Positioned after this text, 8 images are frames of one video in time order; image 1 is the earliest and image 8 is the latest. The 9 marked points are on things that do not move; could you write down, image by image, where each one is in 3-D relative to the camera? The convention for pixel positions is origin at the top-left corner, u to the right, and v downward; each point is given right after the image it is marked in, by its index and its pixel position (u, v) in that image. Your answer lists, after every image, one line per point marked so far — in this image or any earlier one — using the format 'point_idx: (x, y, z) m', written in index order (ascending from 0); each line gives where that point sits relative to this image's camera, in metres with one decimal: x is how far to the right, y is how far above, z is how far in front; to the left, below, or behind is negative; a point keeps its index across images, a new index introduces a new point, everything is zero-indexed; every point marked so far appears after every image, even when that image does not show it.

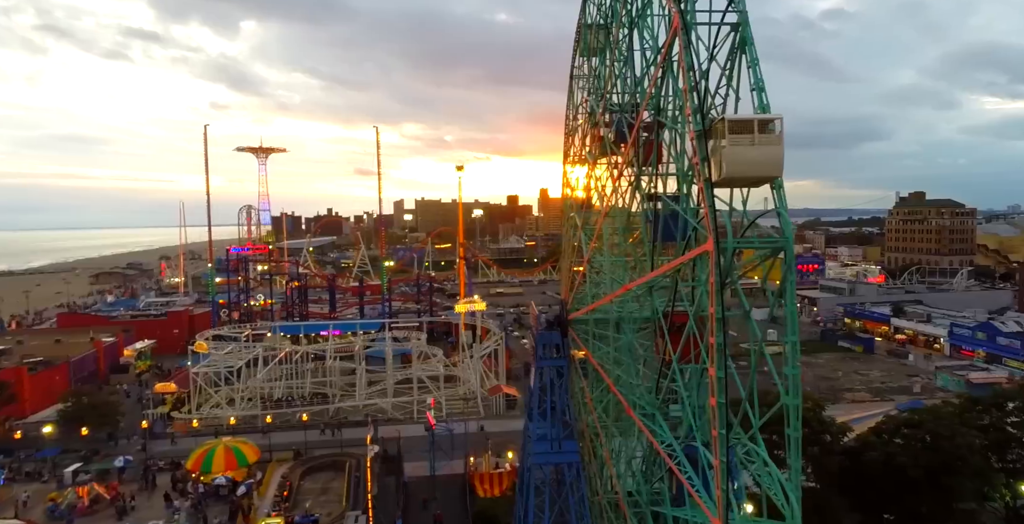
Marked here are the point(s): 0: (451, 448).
0: (-1.8, -5.5, +19.6) m
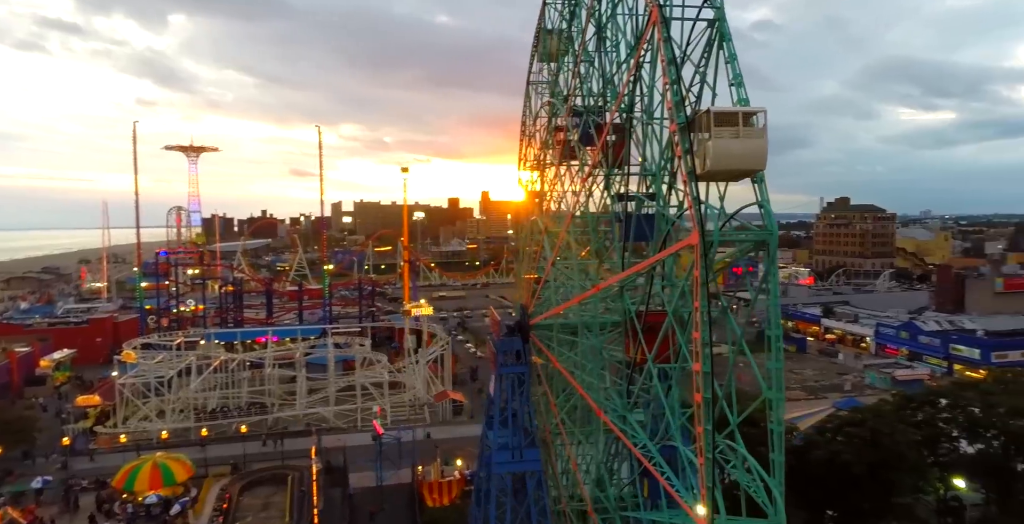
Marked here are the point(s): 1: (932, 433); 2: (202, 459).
0: (-3.3, -5.6, +19.1) m
1: (+8.6, -3.5, +13.6) m
2: (-9.0, -5.7, +19.3) m
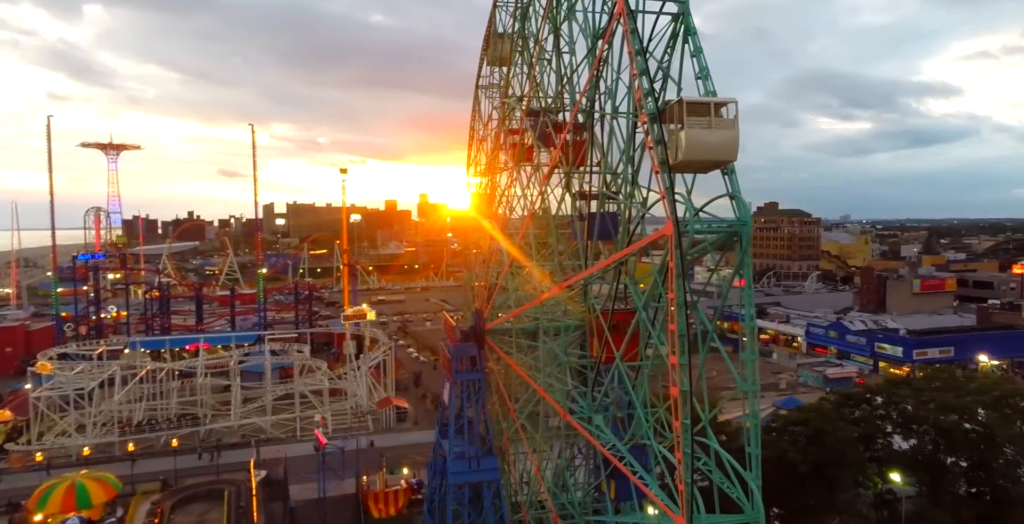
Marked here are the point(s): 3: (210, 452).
0: (-4.7, -5.7, +18.5) m
1: (+7.6, -3.6, +14.1) m
2: (-10.5, -5.9, +18.1) m
3: (-9.0, -5.7, +19.9) m
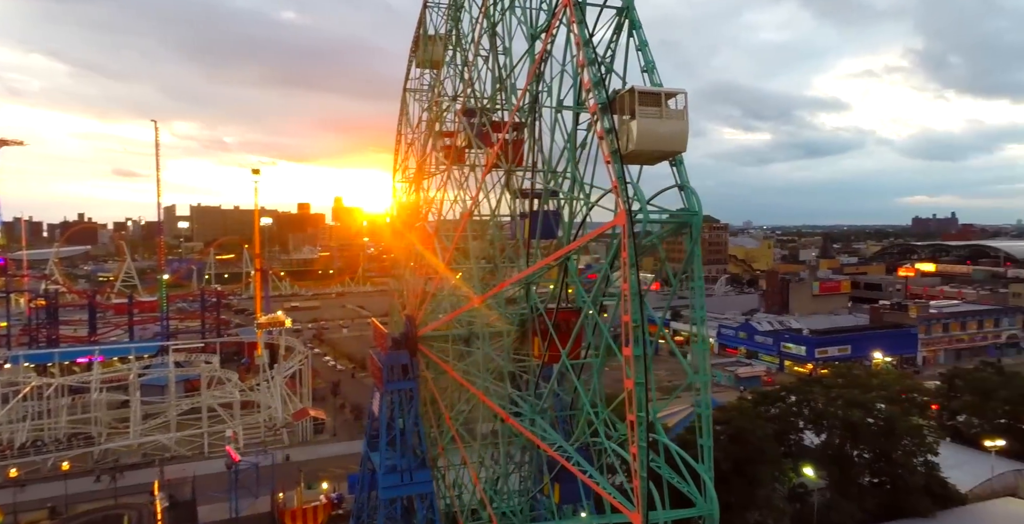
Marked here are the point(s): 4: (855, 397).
0: (-6.8, -5.9, +17.5) m
1: (+6.0, -3.6, +14.7) m
2: (-12.4, -6.0, +16.4) m
3: (-11.2, -5.9, +18.3) m
4: (+7.6, -3.0, +14.7) m
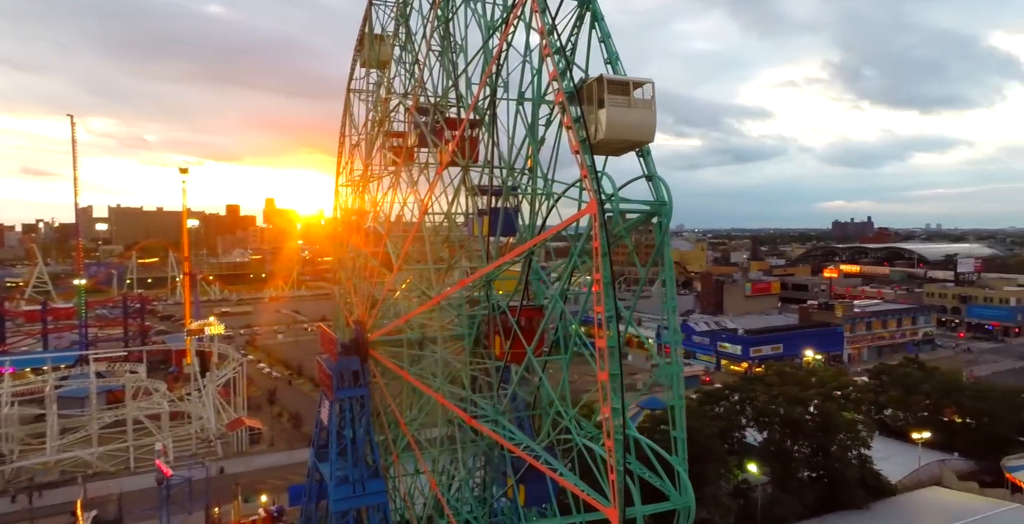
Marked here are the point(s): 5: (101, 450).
0: (-8.1, -5.9, +16.6) m
1: (+4.9, -3.7, +15.0) m
2: (-13.6, -6.1, +15.0) m
3: (-12.6, -6.0, +17.0) m
4: (+6.4, -3.0, +15.2) m
5: (-11.7, -5.4, +18.9) m
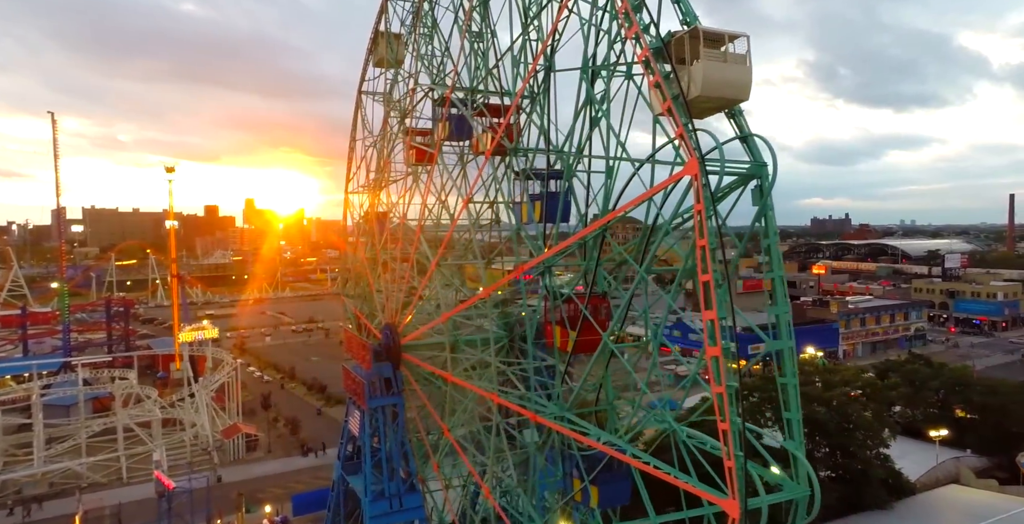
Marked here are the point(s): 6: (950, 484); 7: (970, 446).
0: (-7.8, -6.0, +15.9) m
1: (+5.2, -3.6, +14.8) m
2: (-13.3, -6.2, +14.2) m
3: (-12.3, -6.0, +16.2) m
4: (+6.8, -3.0, +15.0) m
5: (-11.5, -5.4, +18.2) m
6: (+10.1, -5.1, +15.3) m
7: (+12.3, -4.9, +17.8) m
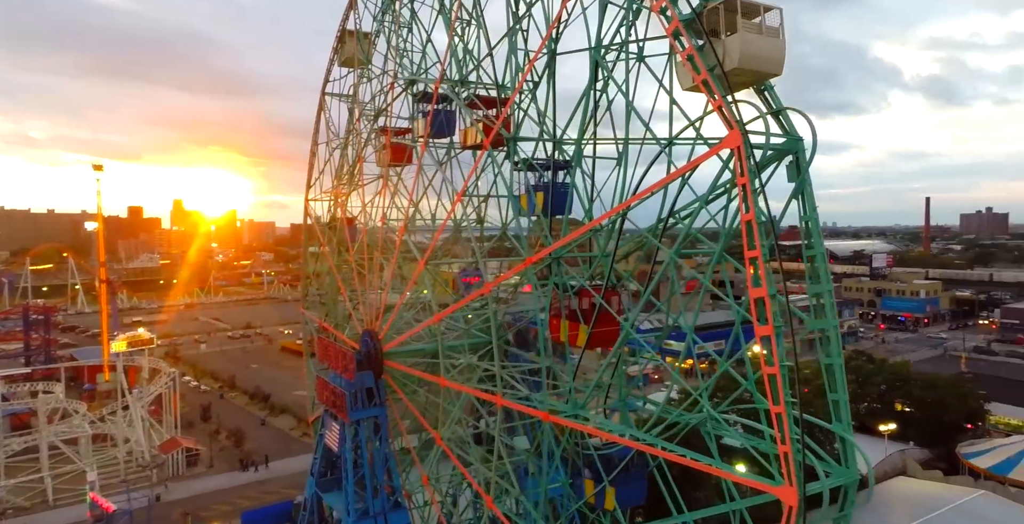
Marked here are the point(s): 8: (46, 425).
0: (-8.6, -6.1, +14.8) m
1: (+4.4, -3.6, +14.9) m
2: (-13.9, -6.3, +12.6) m
3: (-13.1, -6.1, +14.7) m
4: (+6.0, -3.0, +15.2) m
5: (-12.5, -5.6, +16.7) m
6: (+9.3, -5.1, +15.9) m
7: (+11.2, -4.9, +18.5) m
8: (-13.4, -4.7, +19.0) m
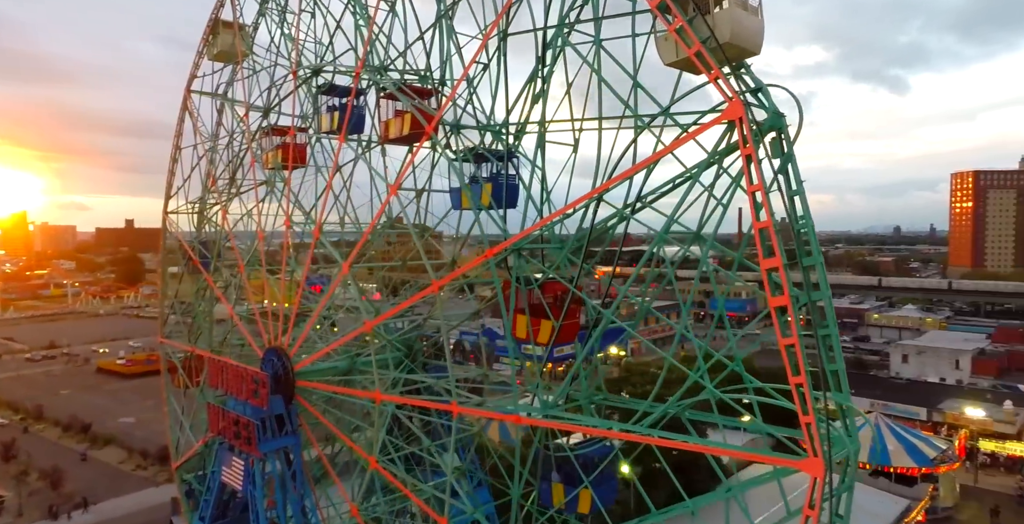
0: (-10.8, -6.3, +11.9) m
1: (+1.8, -3.8, +15.1) m
2: (-15.4, -6.5, +8.4) m
3: (-15.1, -6.4, +10.7) m
4: (+3.2, -3.1, +15.8) m
5: (-15.0, -5.8, +12.8) m
6: (+6.3, -5.2, +17.3) m
7: (+7.5, -5.1, +20.3) m
8: (-16.4, -5.0, +14.9) m
